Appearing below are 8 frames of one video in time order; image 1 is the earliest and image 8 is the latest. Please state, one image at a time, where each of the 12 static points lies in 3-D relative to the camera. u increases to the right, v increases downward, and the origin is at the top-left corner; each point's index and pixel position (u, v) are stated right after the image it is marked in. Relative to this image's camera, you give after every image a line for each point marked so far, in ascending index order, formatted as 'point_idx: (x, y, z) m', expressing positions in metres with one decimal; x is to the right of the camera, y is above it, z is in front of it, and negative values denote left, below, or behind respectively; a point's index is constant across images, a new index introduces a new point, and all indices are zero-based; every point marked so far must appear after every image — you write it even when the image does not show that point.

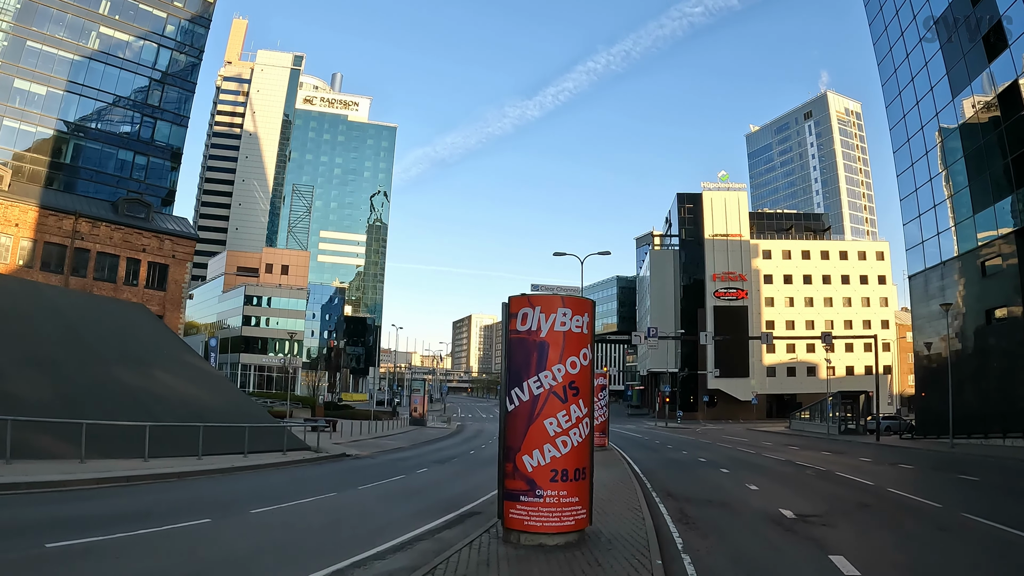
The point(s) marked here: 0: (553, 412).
0: (+0.5, -1.5, +7.5) m
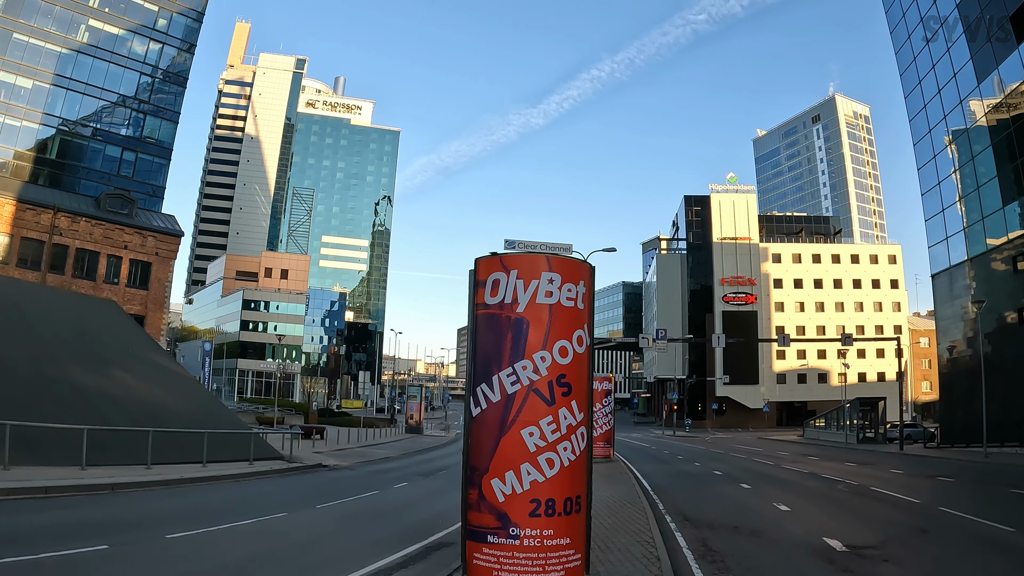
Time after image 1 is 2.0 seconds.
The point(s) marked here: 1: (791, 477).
0: (+0.2, -1.1, +5.3) m
1: (+8.2, -5.6, +18.3) m
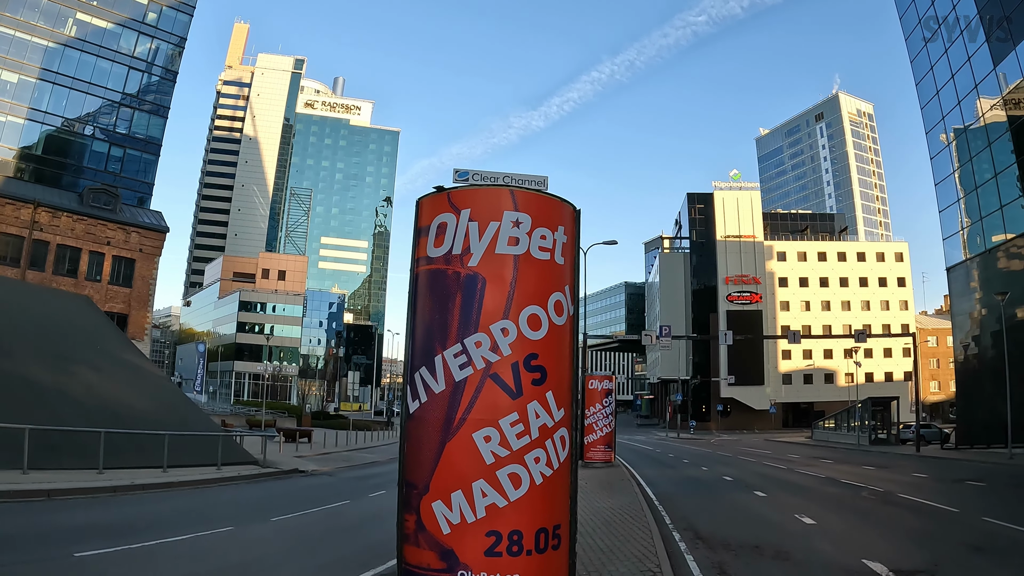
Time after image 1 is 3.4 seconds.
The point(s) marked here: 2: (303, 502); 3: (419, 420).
0: (-0.1, -0.8, +3.8) m
1: (+8.0, -5.3, +16.7) m
2: (-4.4, -4.6, +13.2) m
3: (-0.6, -0.8, +3.9) m
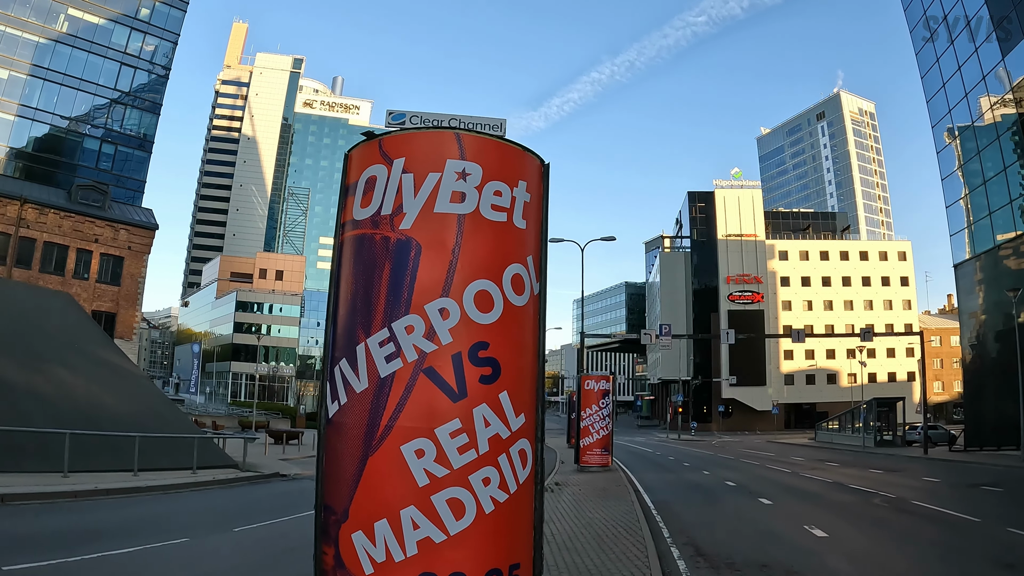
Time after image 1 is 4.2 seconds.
0: (-0.3, -0.6, +2.9) m
1: (+7.7, -5.1, +15.8) m
2: (-4.7, -4.4, +12.3) m
3: (-0.9, -0.7, +3.0) m
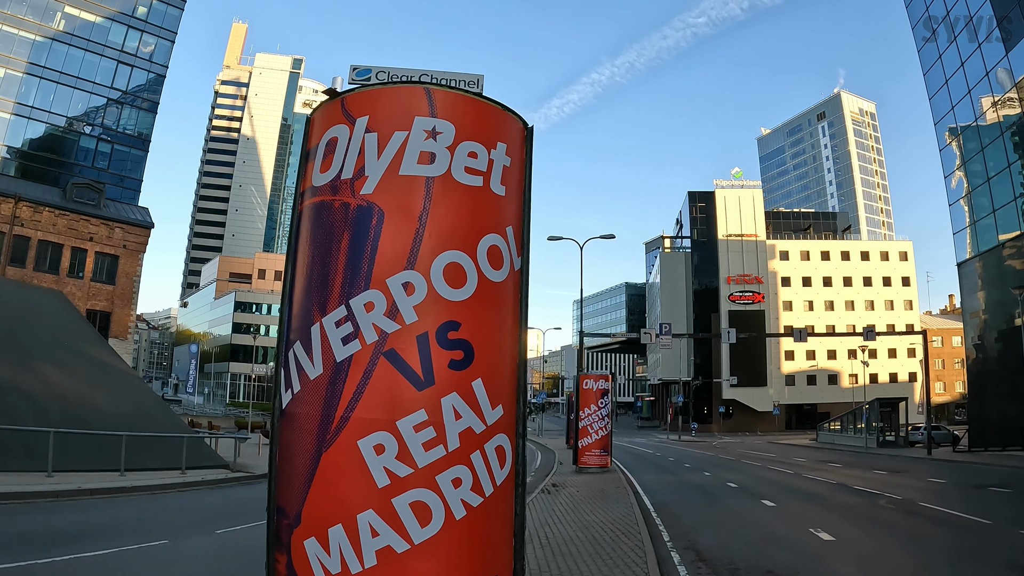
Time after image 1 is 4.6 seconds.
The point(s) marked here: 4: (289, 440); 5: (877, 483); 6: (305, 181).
0: (-0.4, -0.5, +2.5) m
1: (+7.6, -5.0, +15.4) m
2: (-4.8, -4.3, +11.9) m
3: (-1.0, -0.6, +2.7) m
4: (-1.0, -0.7, +2.7) m
5: (+10.9, -5.9, +18.6) m
6: (-1.0, +0.5, +3.0) m
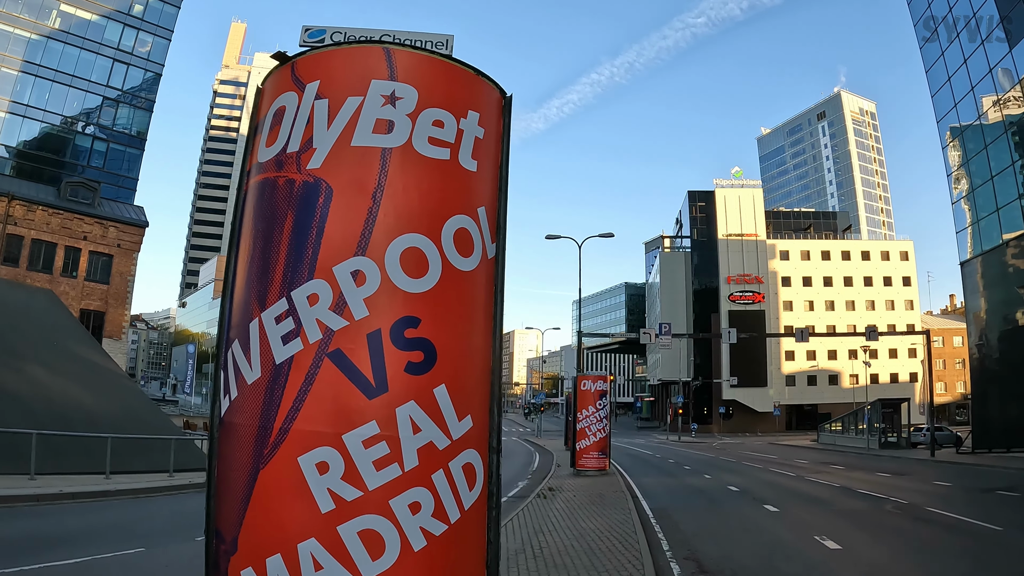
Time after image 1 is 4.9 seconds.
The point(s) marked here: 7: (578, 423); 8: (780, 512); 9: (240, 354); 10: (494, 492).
0: (-0.6, -0.5, +2.1) m
1: (+7.5, -5.0, +15.0) m
2: (-4.9, -4.3, +11.5) m
3: (-1.1, -0.5, +2.3) m
4: (-1.1, -0.6, +2.3) m
5: (+10.8, -5.8, +18.2) m
6: (-1.1, +0.6, +2.6) m
7: (+2.0, -4.2, +19.1) m
8: (+5.2, -4.4, +12.2) m
9: (-1.0, -0.3, +2.3) m
10: (-0.1, -0.8, +2.4) m
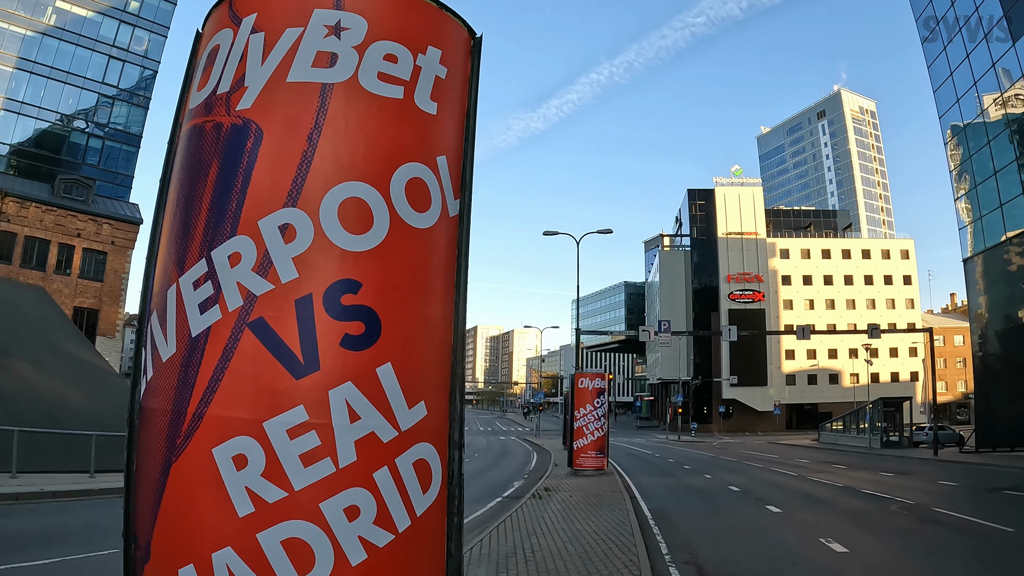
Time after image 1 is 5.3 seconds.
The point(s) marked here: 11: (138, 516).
0: (-0.7, -0.4, +1.8) m
1: (+7.4, -4.9, +14.7) m
2: (-5.0, -4.2, +11.2) m
3: (-1.2, -0.4, +1.9) m
4: (-1.2, -0.5, +1.9) m
5: (+10.7, -5.7, +17.8) m
6: (-1.2, +0.7, +2.2) m
7: (+1.9, -4.0, +18.8) m
8: (+5.1, -4.3, +11.8) m
9: (-1.1, -0.1, +1.9) m
10: (-0.2, -0.7, +2.0) m
11: (-1.2, -0.7, +1.9) m
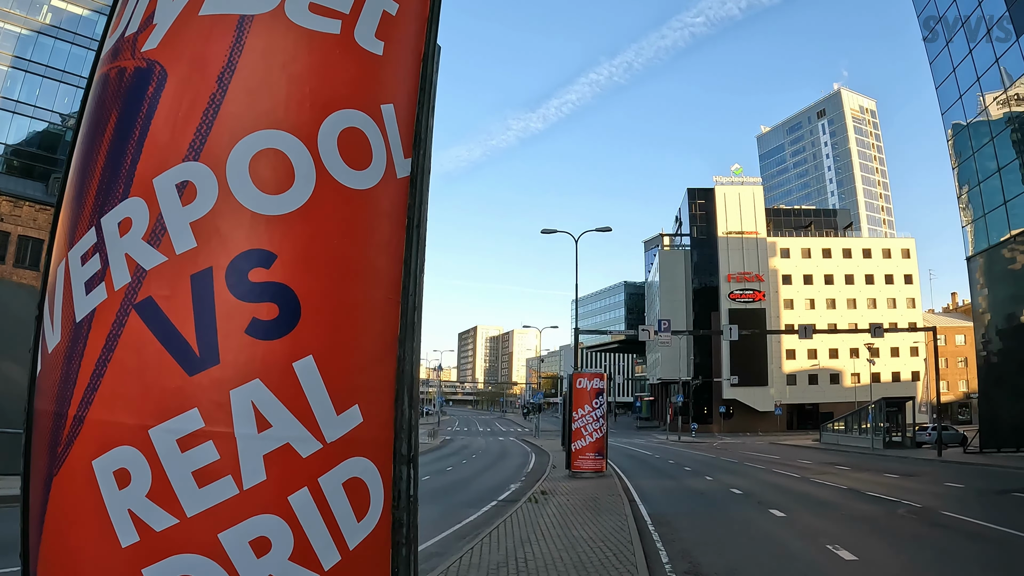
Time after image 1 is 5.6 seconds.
0: (-0.8, -0.3, +1.4) m
1: (+7.3, -4.8, +14.3) m
2: (-5.1, -4.1, +10.8) m
3: (-1.3, -0.4, +1.5) m
4: (-1.3, -0.4, +1.5) m
5: (+10.6, -5.6, +17.4) m
6: (-1.3, +0.7, +1.9) m
7: (+1.8, -4.0, +18.4) m
8: (+5.0, -4.2, +11.4) m
9: (-1.2, -0.1, +1.5) m
10: (-0.3, -0.6, +1.7) m
11: (-1.3, -0.7, +1.5) m
